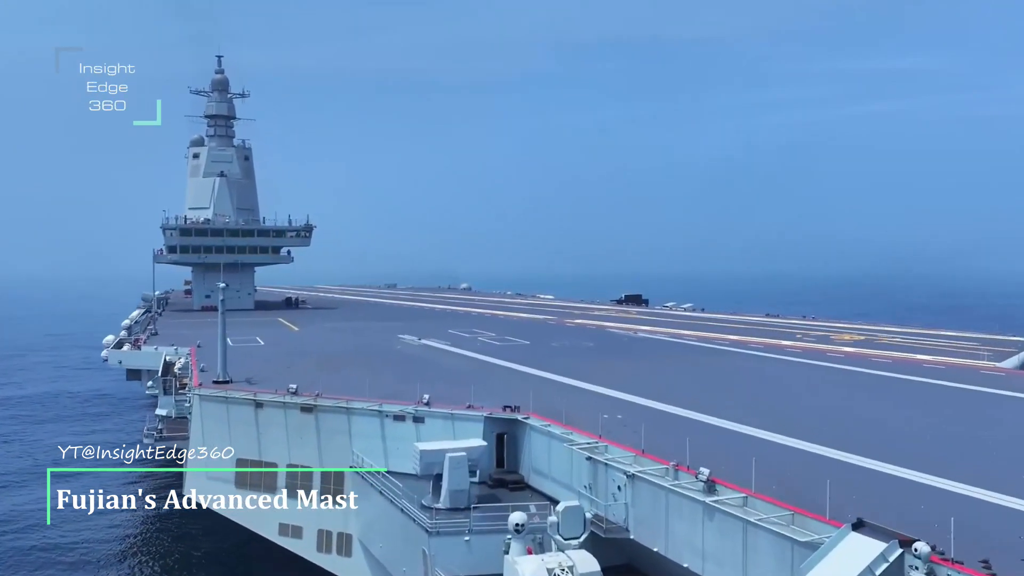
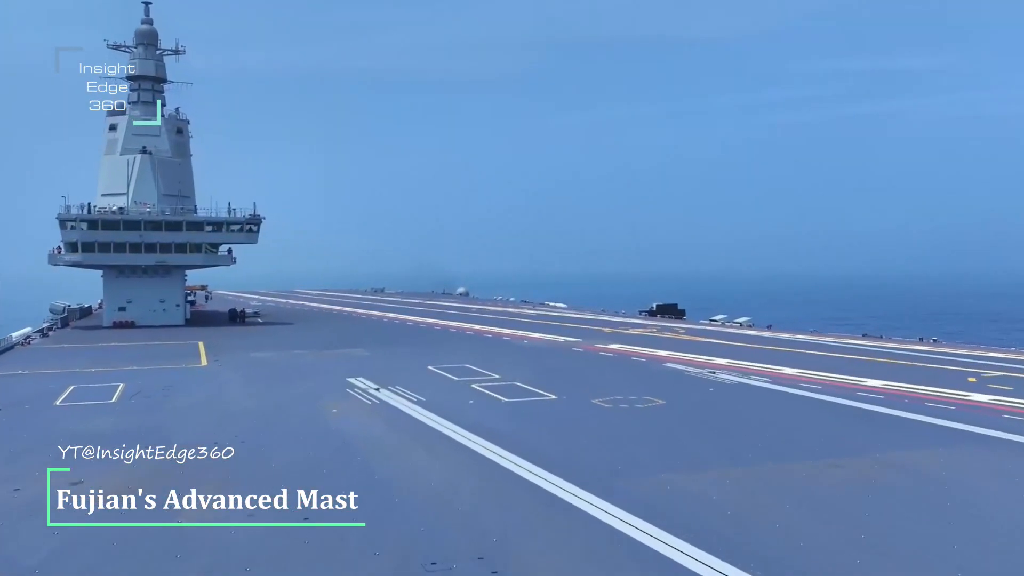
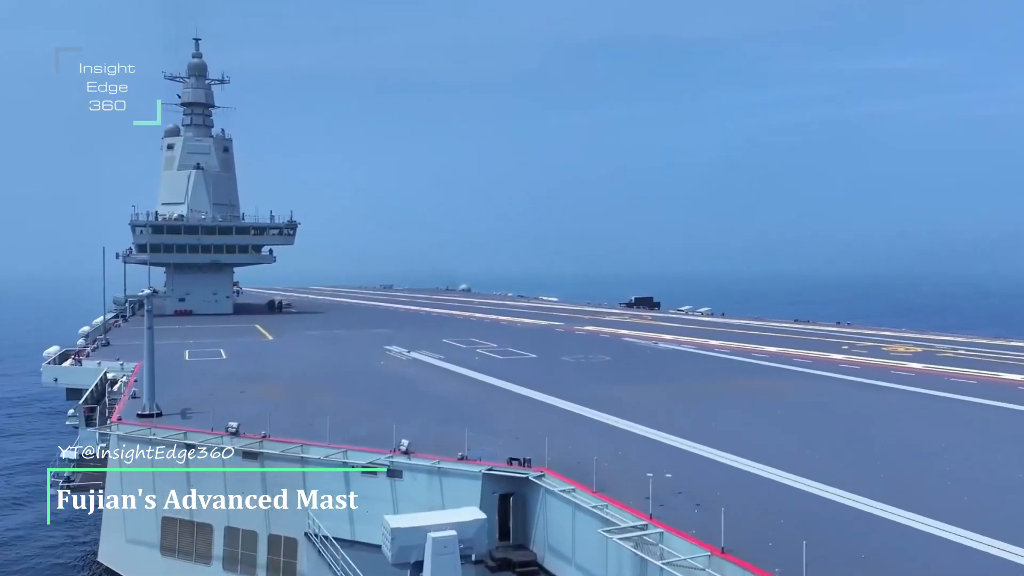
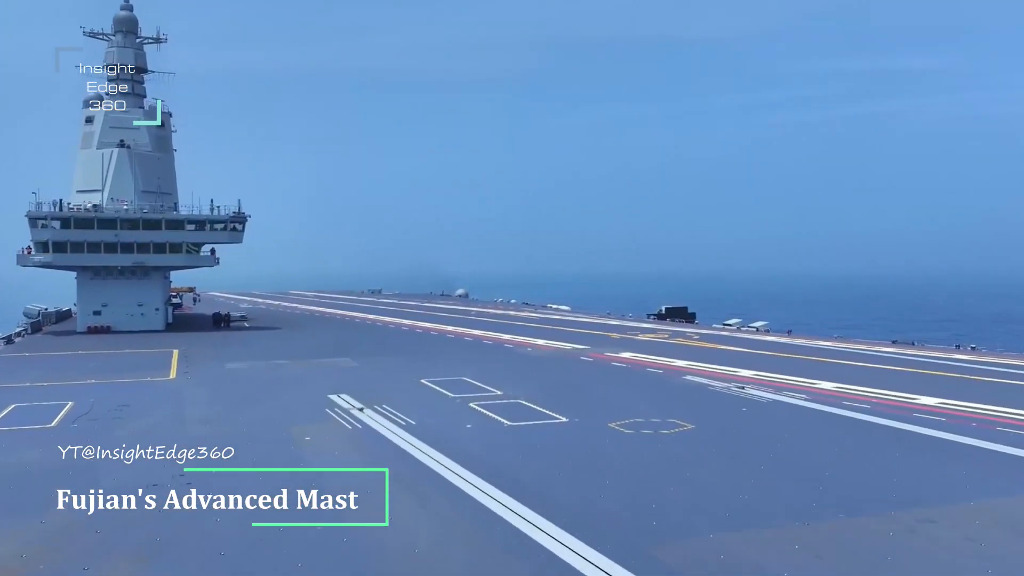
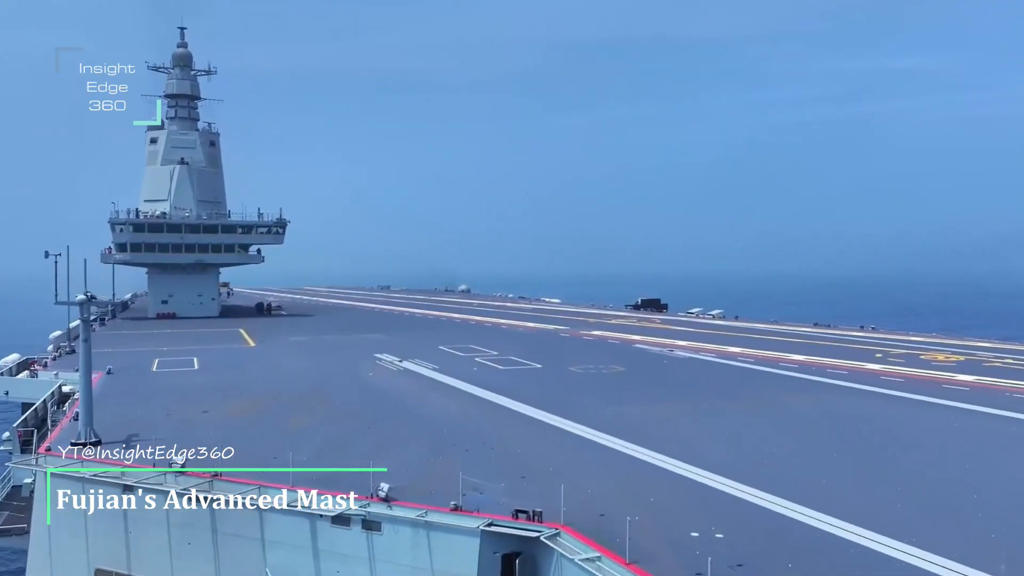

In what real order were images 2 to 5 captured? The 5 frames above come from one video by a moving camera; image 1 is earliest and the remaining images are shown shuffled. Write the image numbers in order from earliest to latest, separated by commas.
3, 5, 2, 4
